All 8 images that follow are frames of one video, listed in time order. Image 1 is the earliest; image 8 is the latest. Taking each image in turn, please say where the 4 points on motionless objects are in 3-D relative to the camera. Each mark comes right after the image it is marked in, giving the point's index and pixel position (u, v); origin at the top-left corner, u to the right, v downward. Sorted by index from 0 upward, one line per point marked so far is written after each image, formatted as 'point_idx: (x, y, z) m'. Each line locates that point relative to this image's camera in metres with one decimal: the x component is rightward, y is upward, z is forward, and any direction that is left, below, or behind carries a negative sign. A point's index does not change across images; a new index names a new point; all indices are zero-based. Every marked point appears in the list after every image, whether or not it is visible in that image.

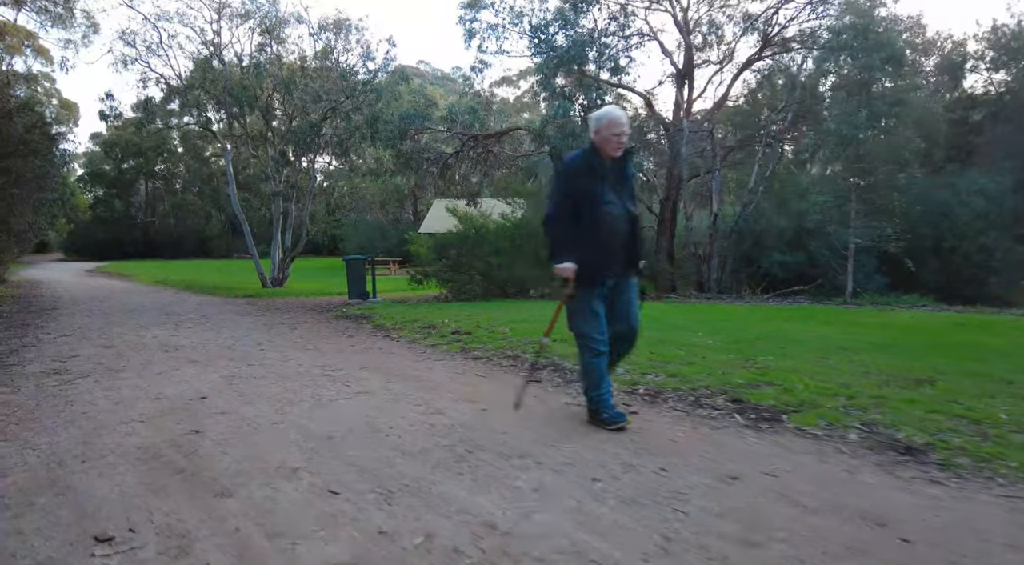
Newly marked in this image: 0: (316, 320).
0: (-3.9, -0.8, +12.4) m
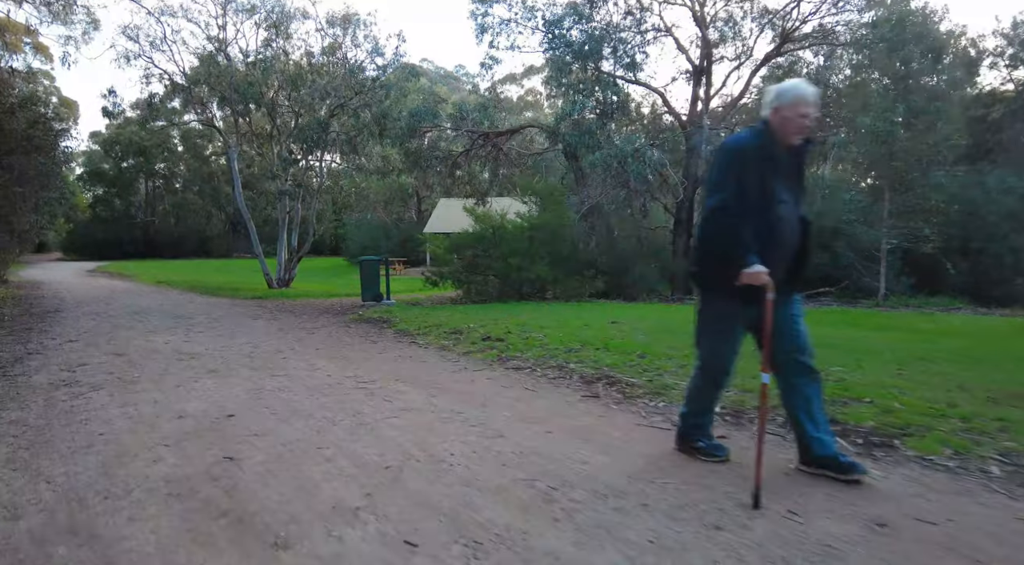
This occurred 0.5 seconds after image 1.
0: (-3.4, -0.8, +11.8) m
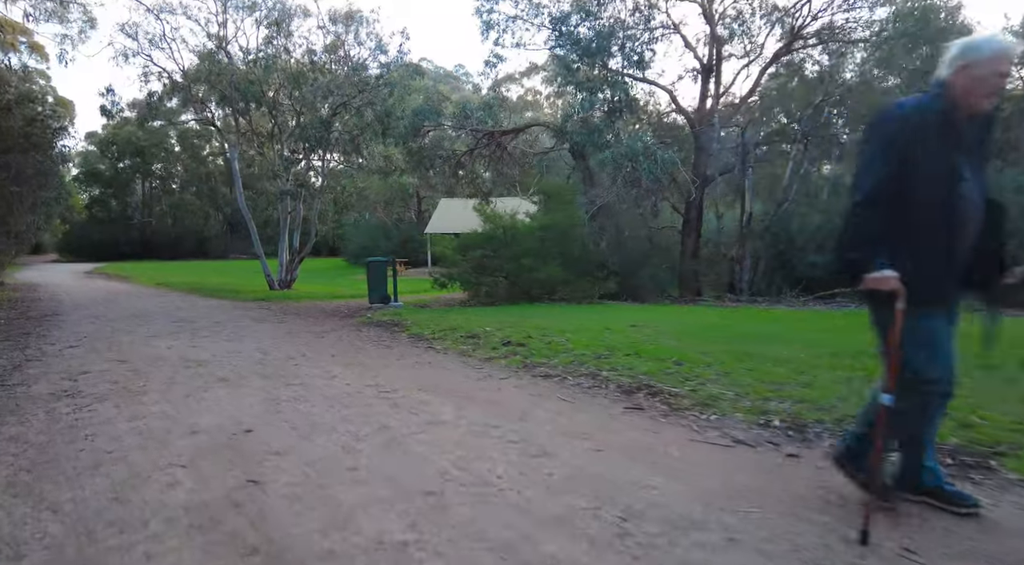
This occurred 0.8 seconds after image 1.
0: (-3.1, -0.9, +11.4) m
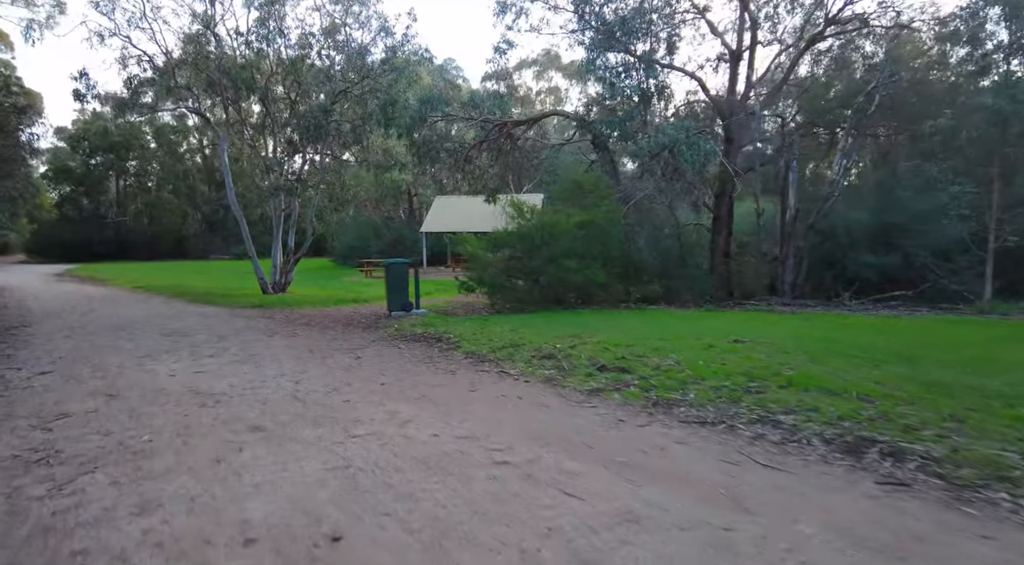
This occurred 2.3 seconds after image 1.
0: (-2.1, -1.0, +9.5) m
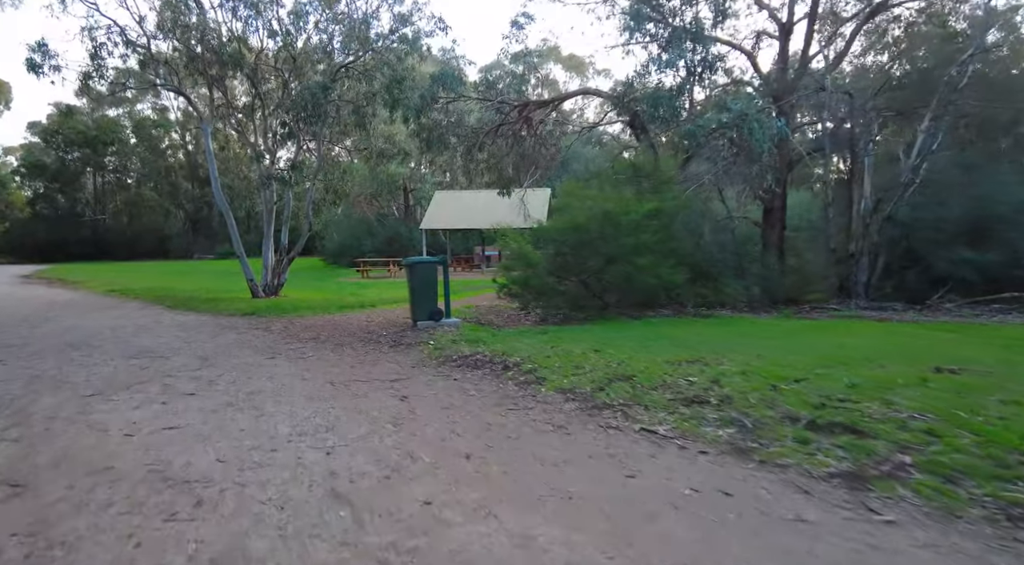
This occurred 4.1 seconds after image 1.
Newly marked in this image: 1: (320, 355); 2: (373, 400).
0: (-1.0, -1.0, +6.9) m
1: (-2.7, -1.0, +8.7) m
2: (-1.3, -1.1, +6.0) m
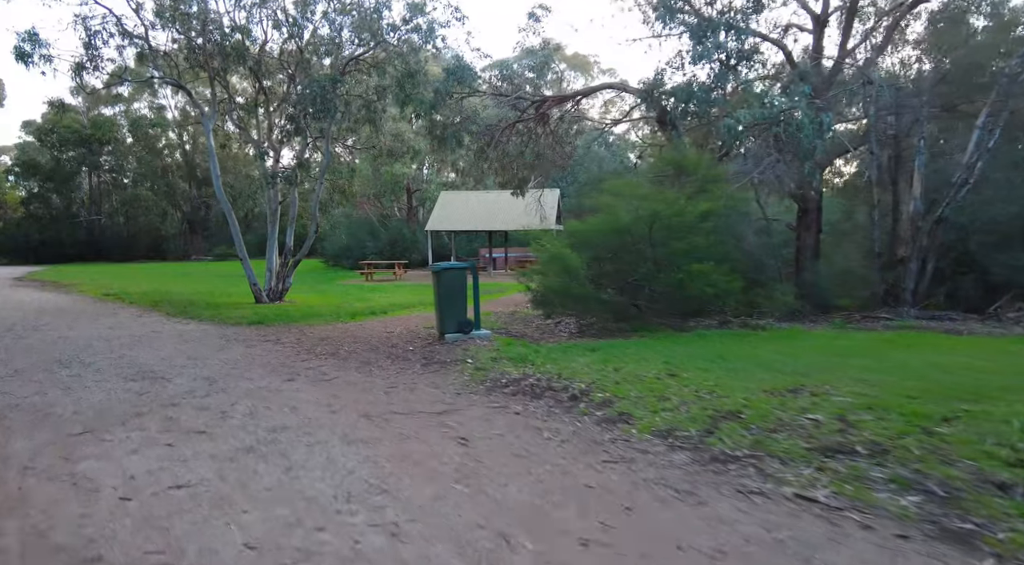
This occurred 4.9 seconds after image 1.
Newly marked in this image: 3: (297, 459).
0: (-0.4, -1.2, +5.9) m
1: (-2.0, -1.1, +7.6) m
2: (-0.7, -1.2, +4.9) m
3: (-1.6, -1.2, +4.5) m
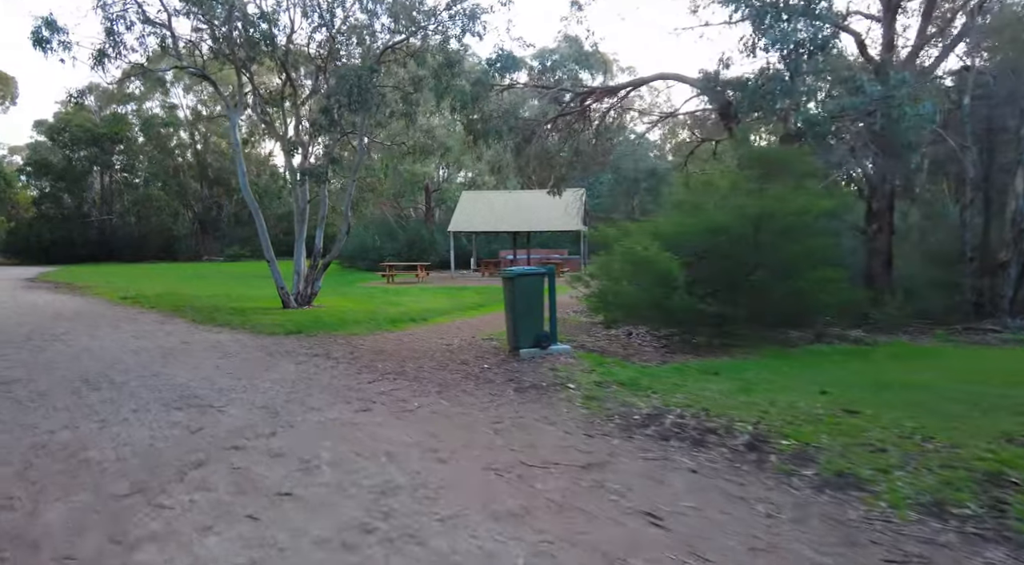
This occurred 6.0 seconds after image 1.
0: (+0.8, -1.3, +4.6) m
1: (-0.8, -1.2, +6.3) m
2: (+0.5, -1.3, +3.6) m
3: (-0.4, -1.3, +3.3) m
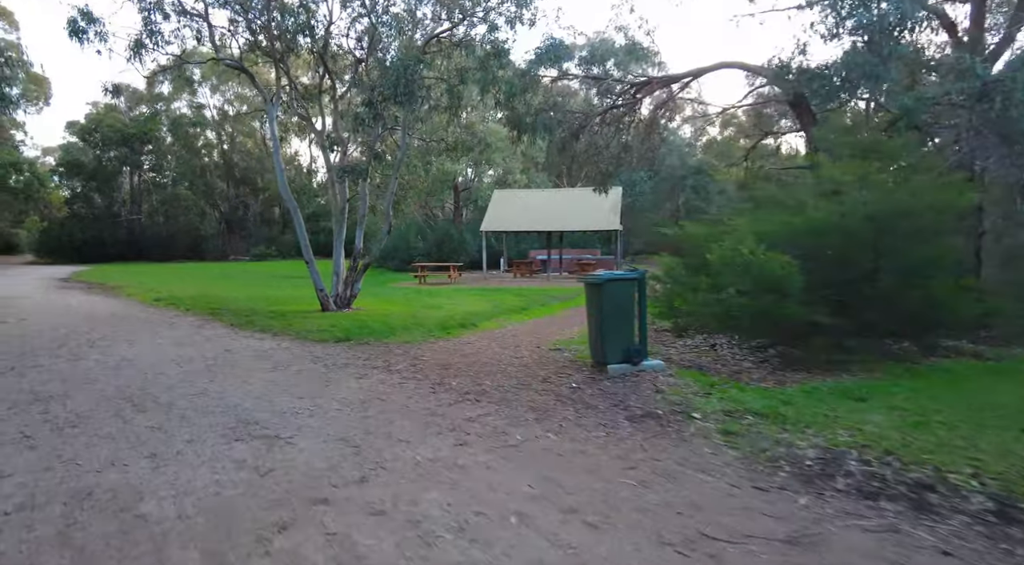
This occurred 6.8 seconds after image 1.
0: (+1.8, -1.4, +3.5) m
1: (+0.2, -1.3, +5.3) m
2: (+1.4, -1.4, +2.5) m
3: (+0.5, -1.4, +2.2) m
